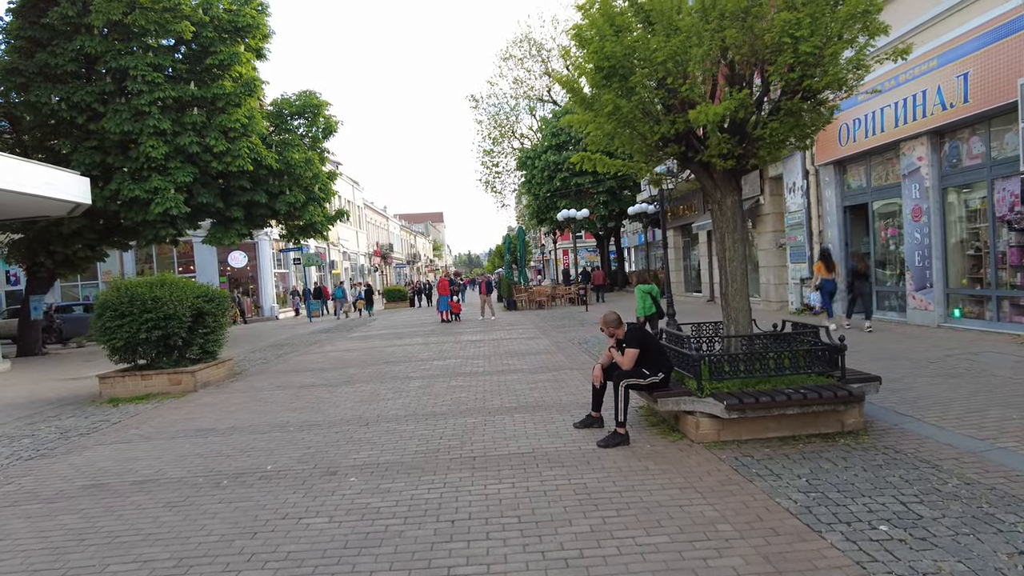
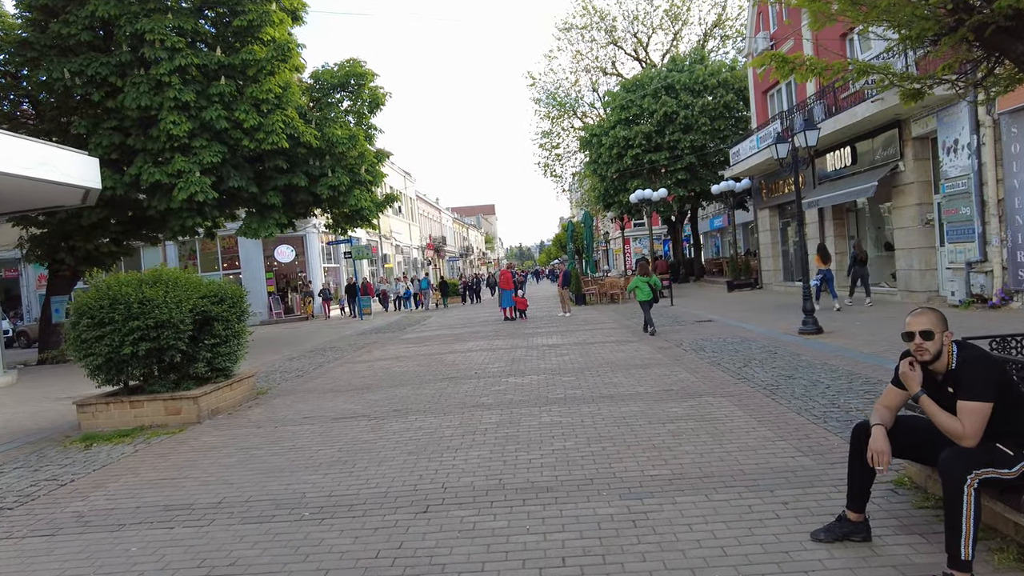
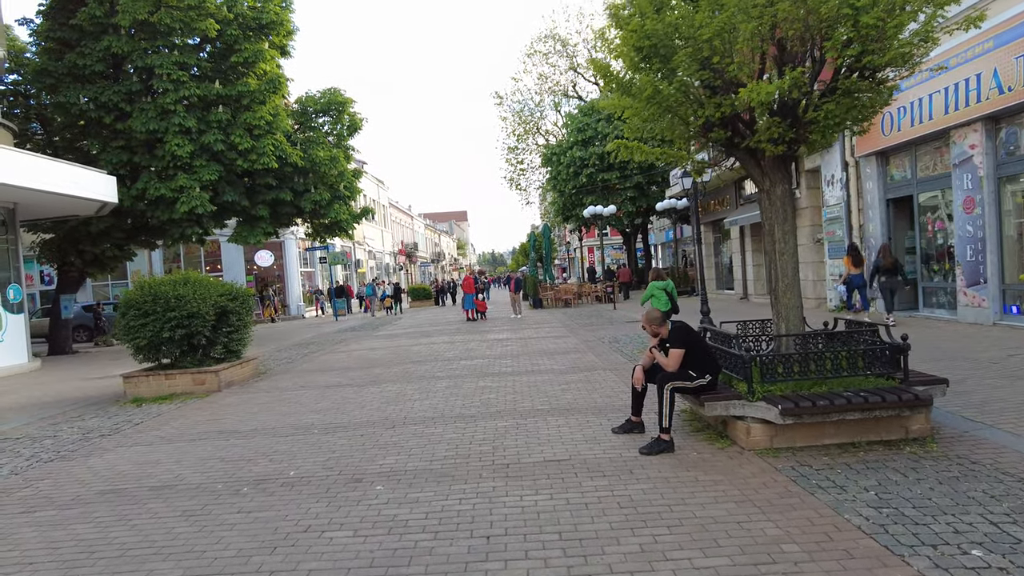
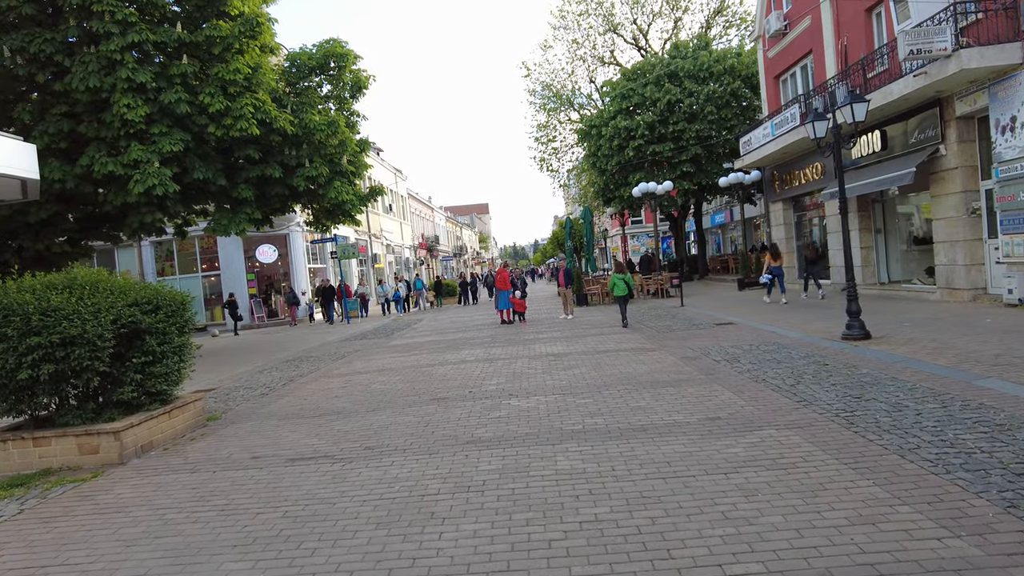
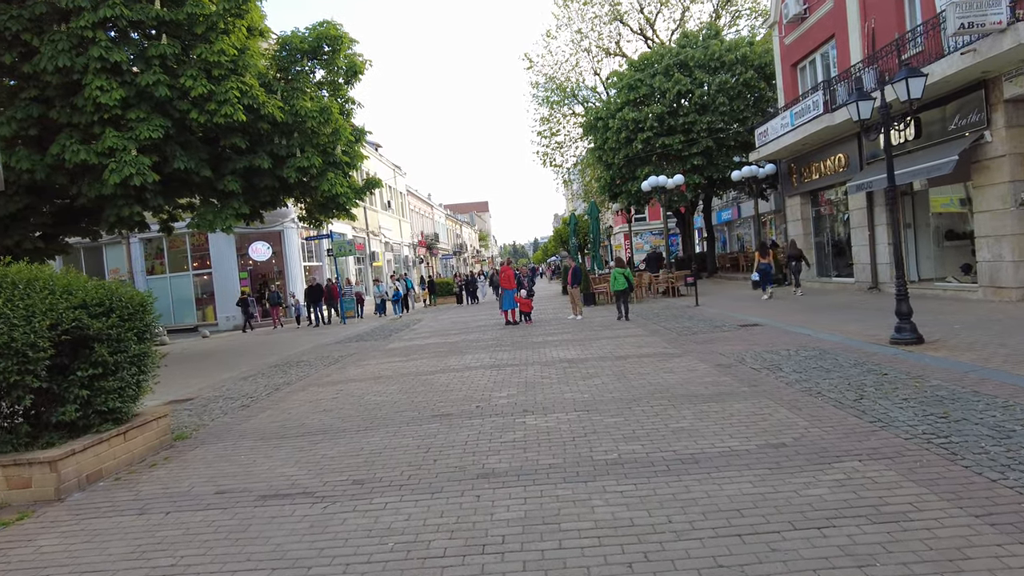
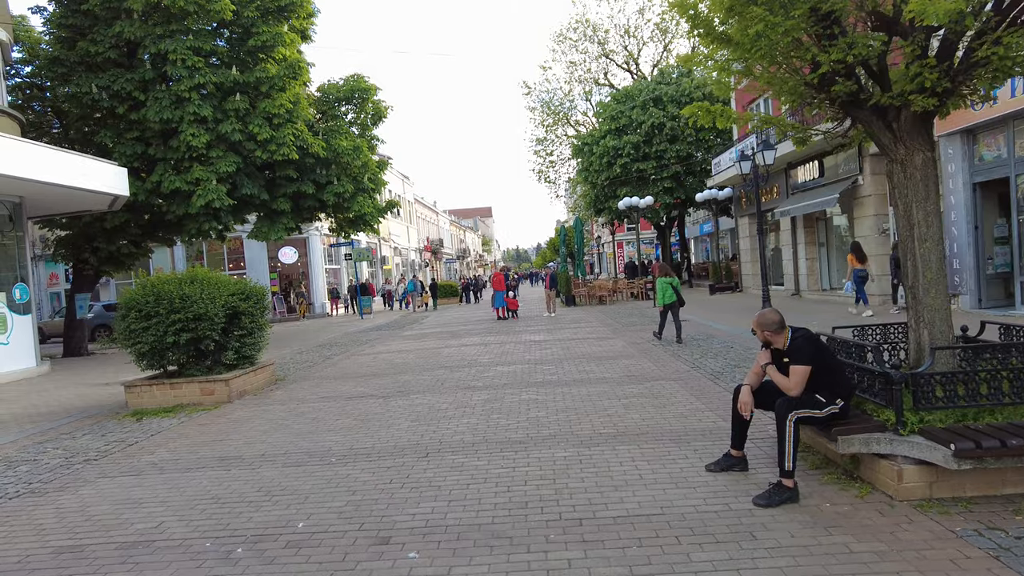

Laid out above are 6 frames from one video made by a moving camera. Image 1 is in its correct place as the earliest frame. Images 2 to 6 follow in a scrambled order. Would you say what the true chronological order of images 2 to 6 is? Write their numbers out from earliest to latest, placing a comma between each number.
3, 6, 2, 4, 5
